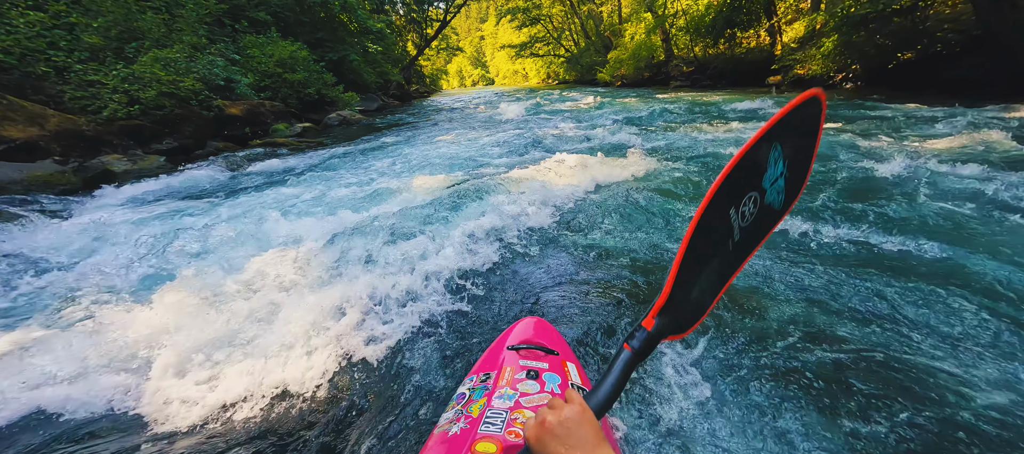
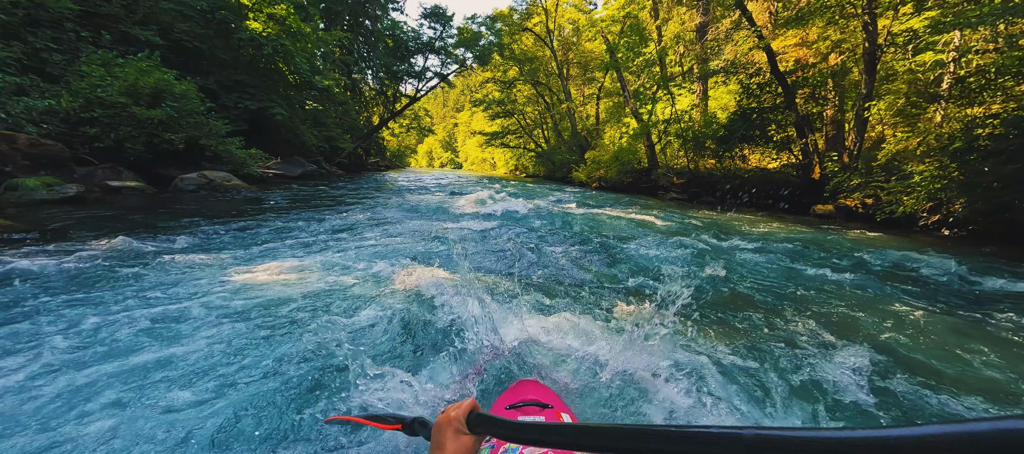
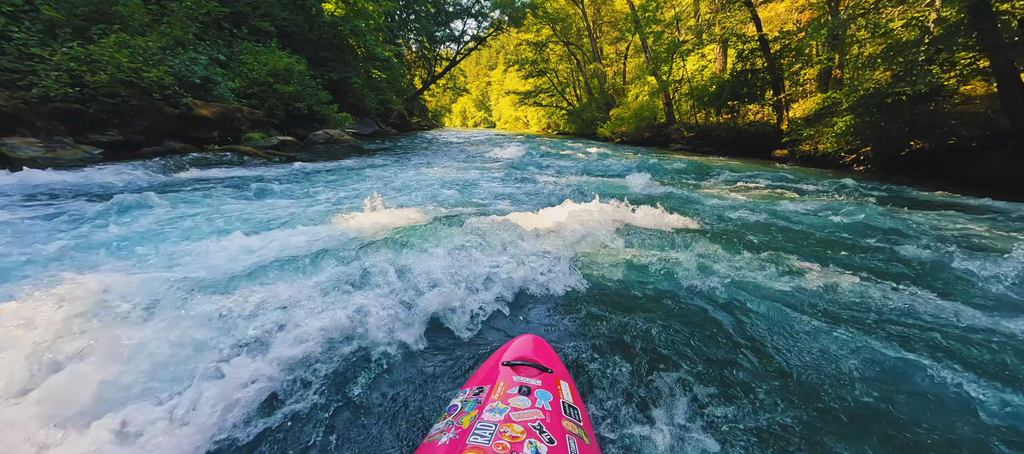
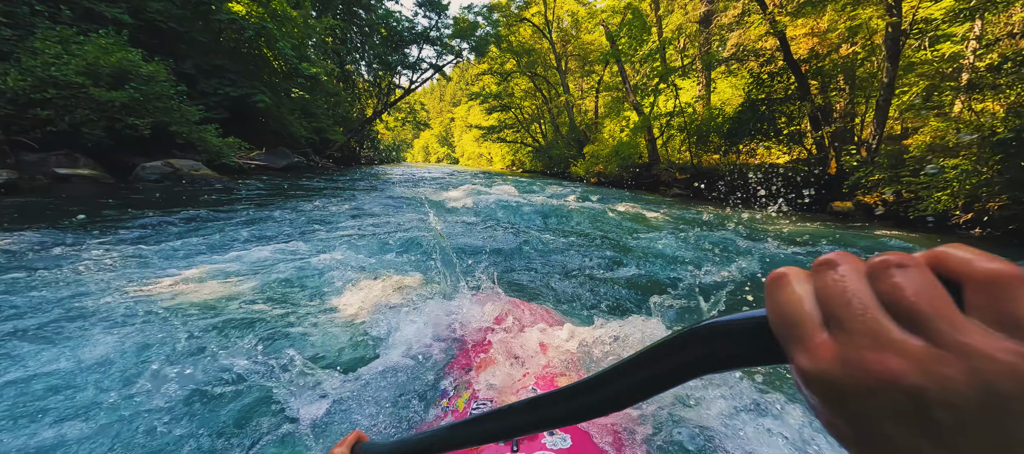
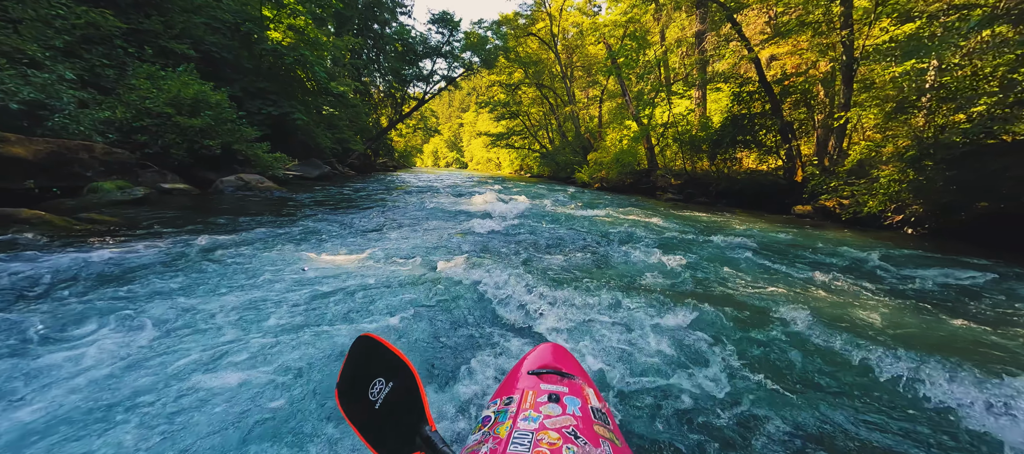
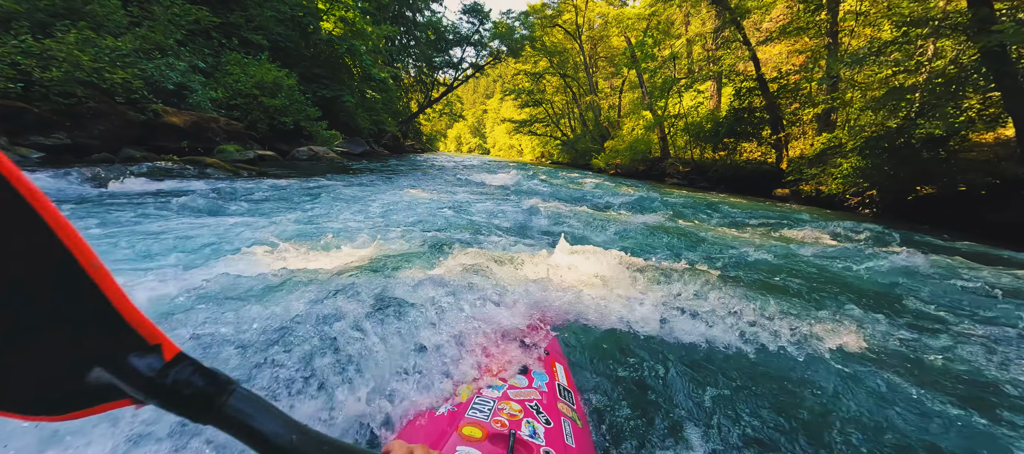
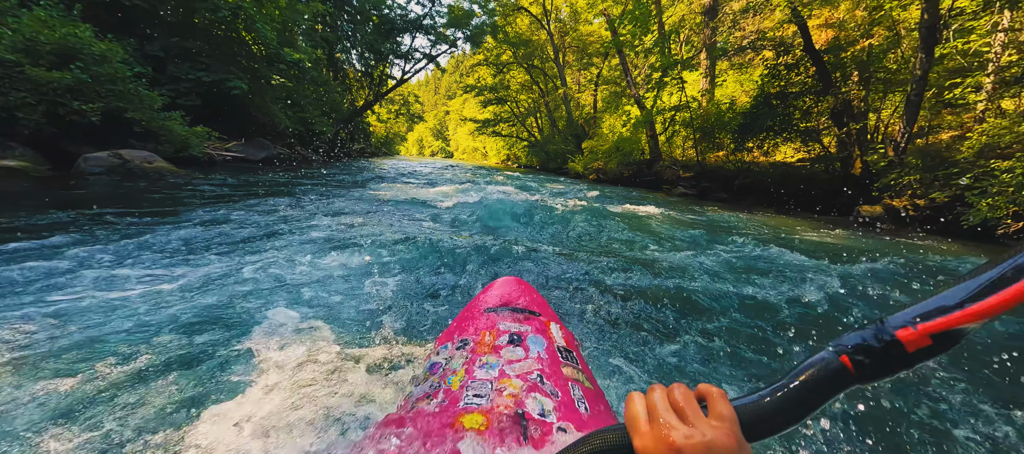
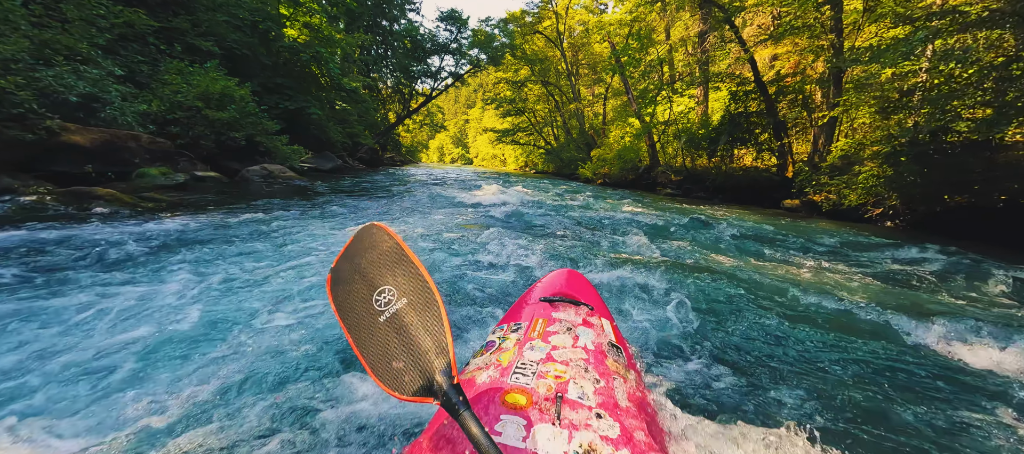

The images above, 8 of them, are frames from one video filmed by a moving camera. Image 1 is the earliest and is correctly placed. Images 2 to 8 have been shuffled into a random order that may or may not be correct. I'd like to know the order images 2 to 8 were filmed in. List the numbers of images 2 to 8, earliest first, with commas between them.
3, 6, 8, 5, 2, 4, 7
